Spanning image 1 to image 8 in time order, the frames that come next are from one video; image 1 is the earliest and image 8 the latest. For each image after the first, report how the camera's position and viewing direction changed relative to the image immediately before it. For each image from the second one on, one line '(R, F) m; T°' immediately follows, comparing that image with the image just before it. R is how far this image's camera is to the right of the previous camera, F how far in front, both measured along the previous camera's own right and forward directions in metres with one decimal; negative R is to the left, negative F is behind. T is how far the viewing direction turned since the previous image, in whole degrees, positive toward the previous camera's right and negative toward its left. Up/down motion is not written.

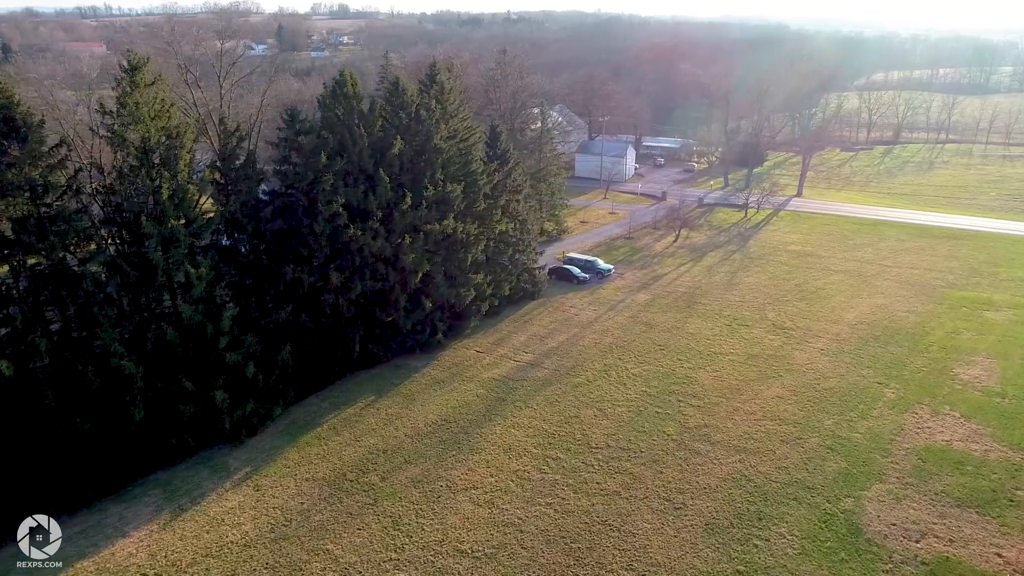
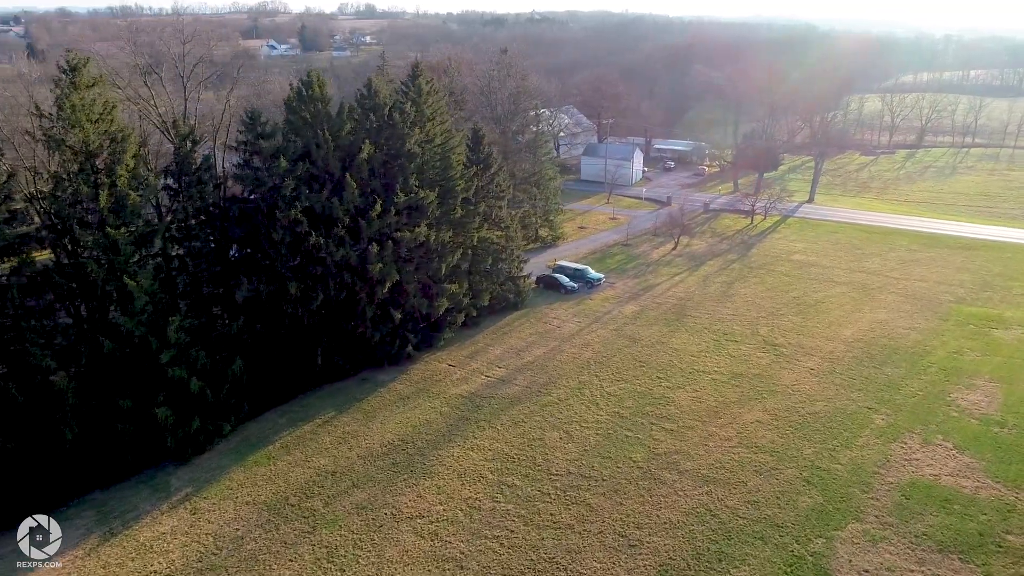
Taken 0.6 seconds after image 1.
(+1.5, +1.0) m; -2°
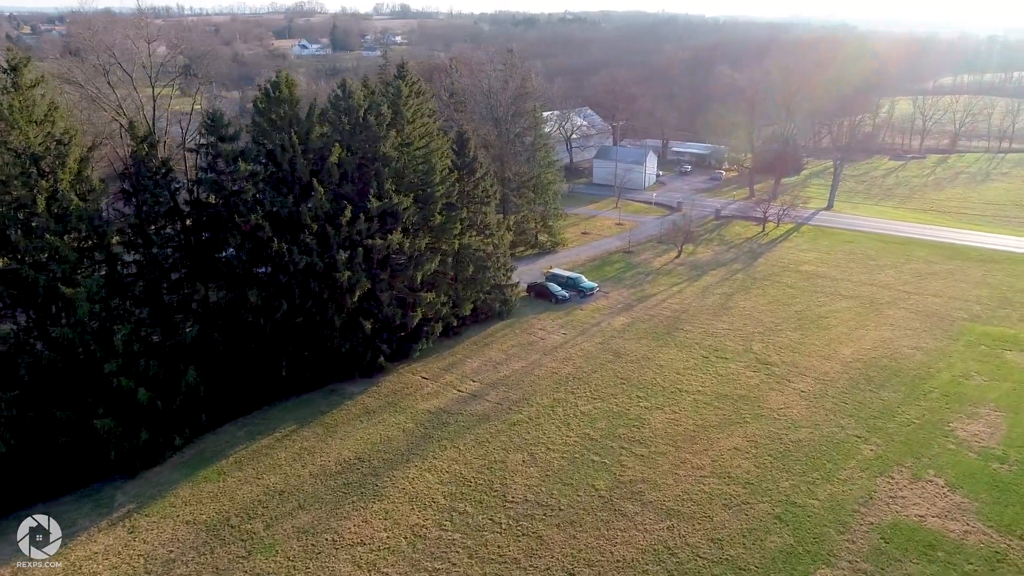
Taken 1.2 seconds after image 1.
(+1.6, +1.0) m; -2°
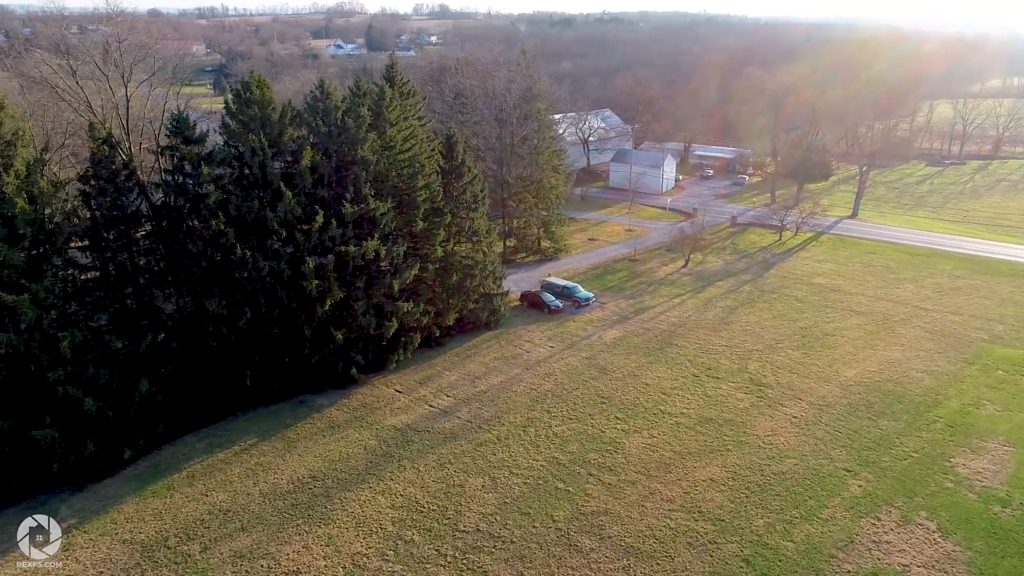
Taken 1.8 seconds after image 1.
(+1.6, +1.0) m; -3°
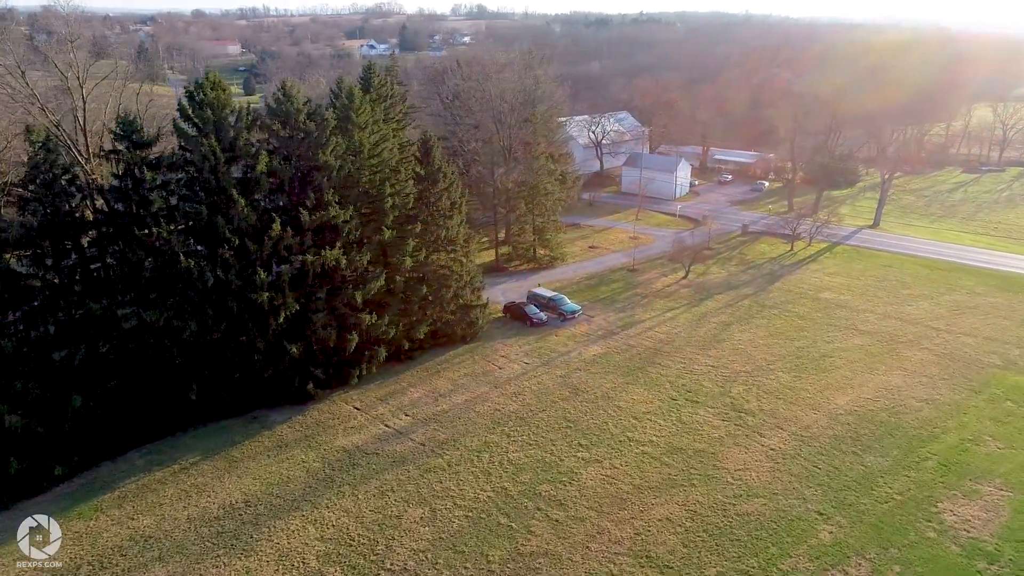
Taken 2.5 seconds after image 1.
(+1.8, +1.2) m; -3°
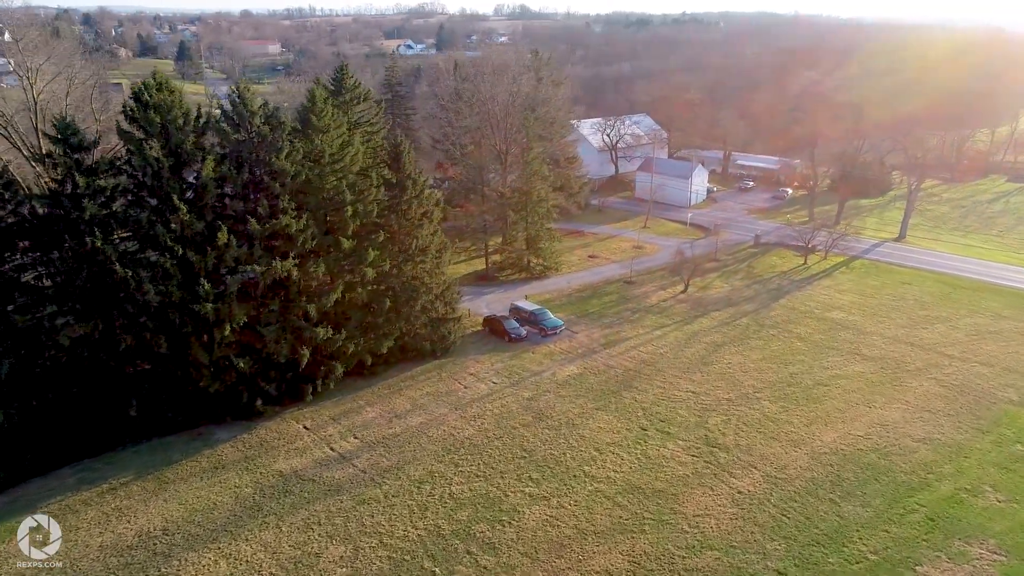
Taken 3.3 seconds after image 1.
(+2.0, +1.3) m; -3°
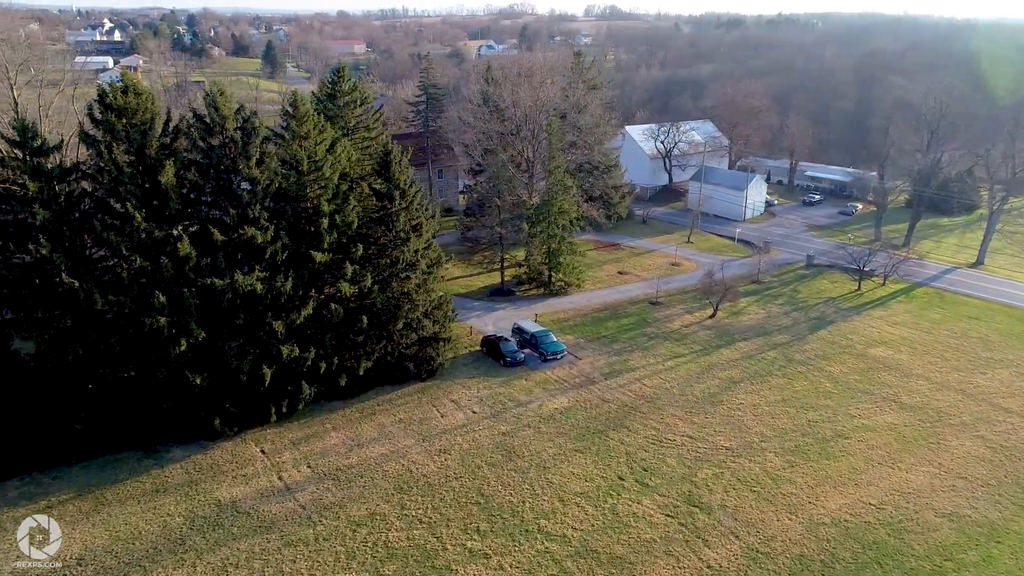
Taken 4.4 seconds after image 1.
(+2.5, +1.8) m; -6°
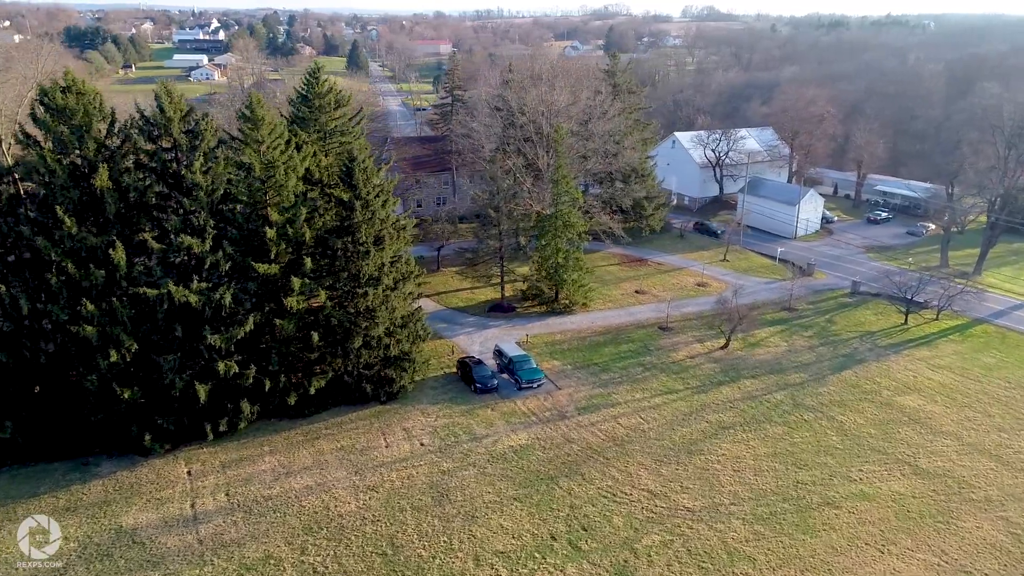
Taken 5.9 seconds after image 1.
(+3.0, +1.9) m; -7°
